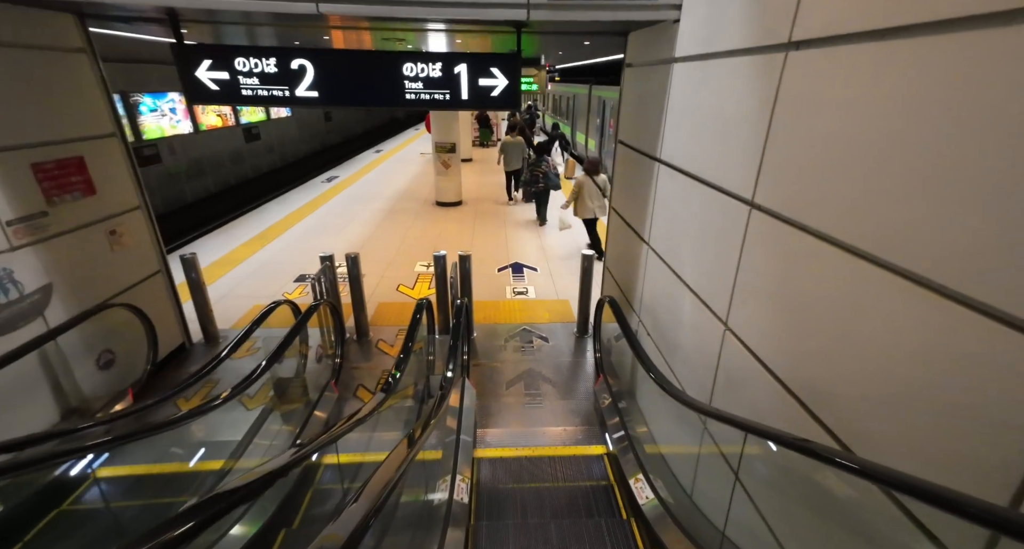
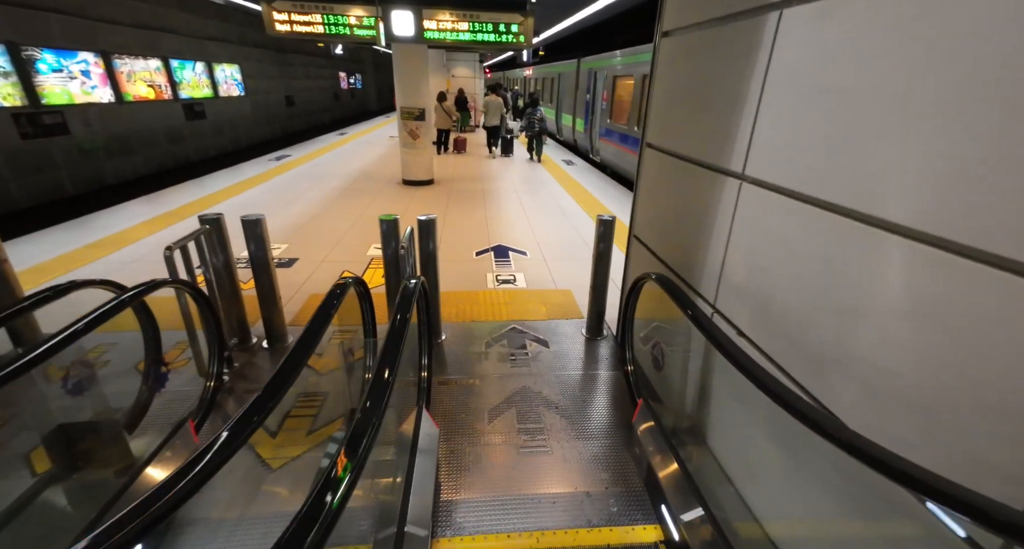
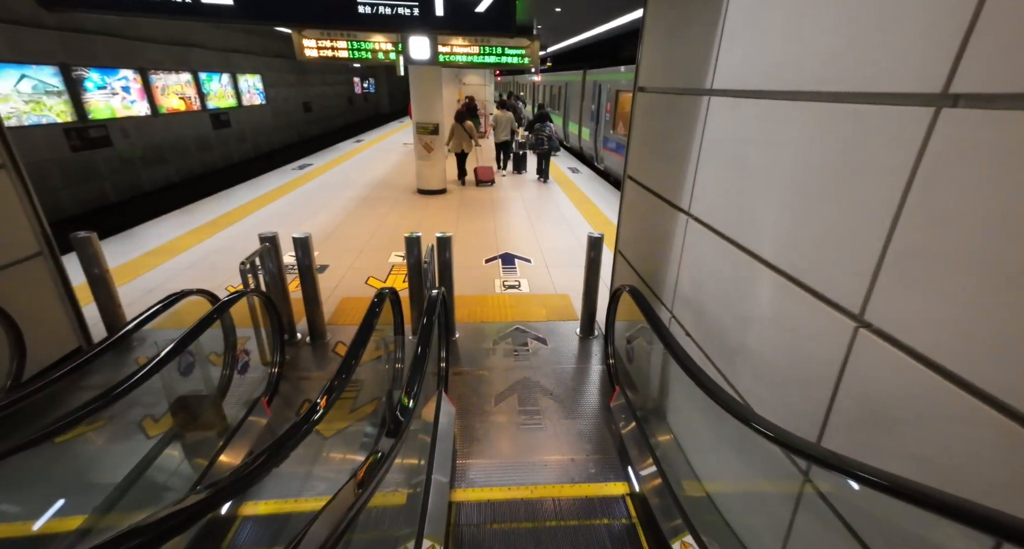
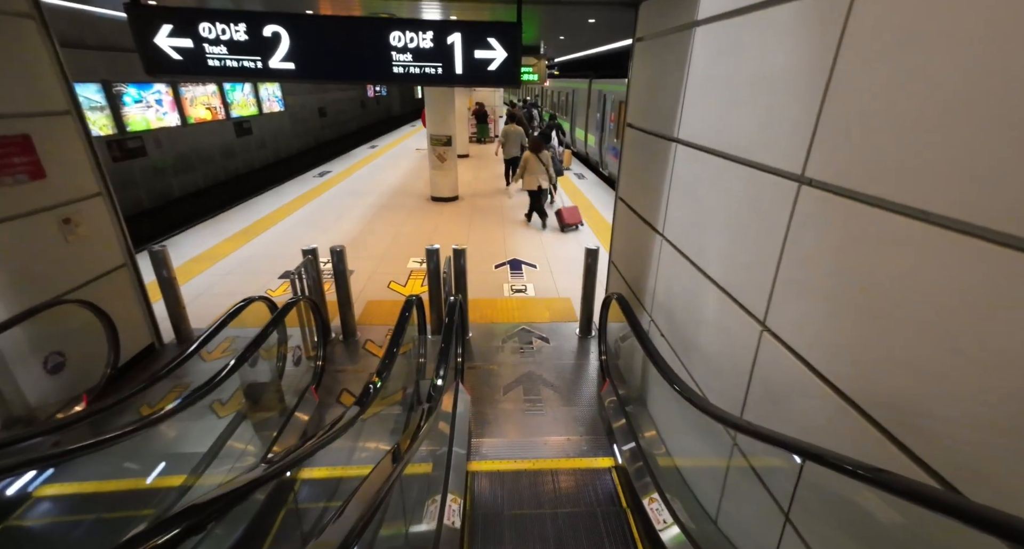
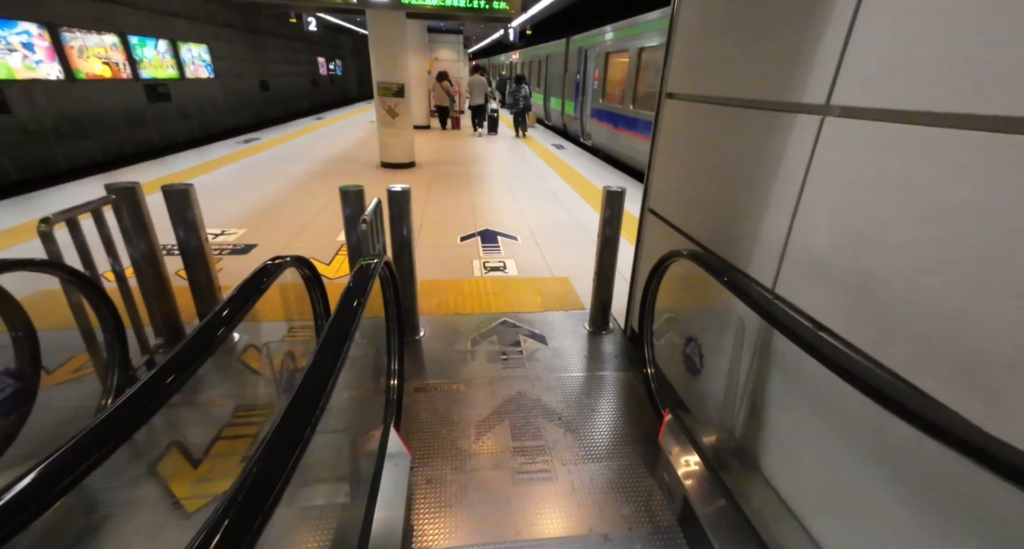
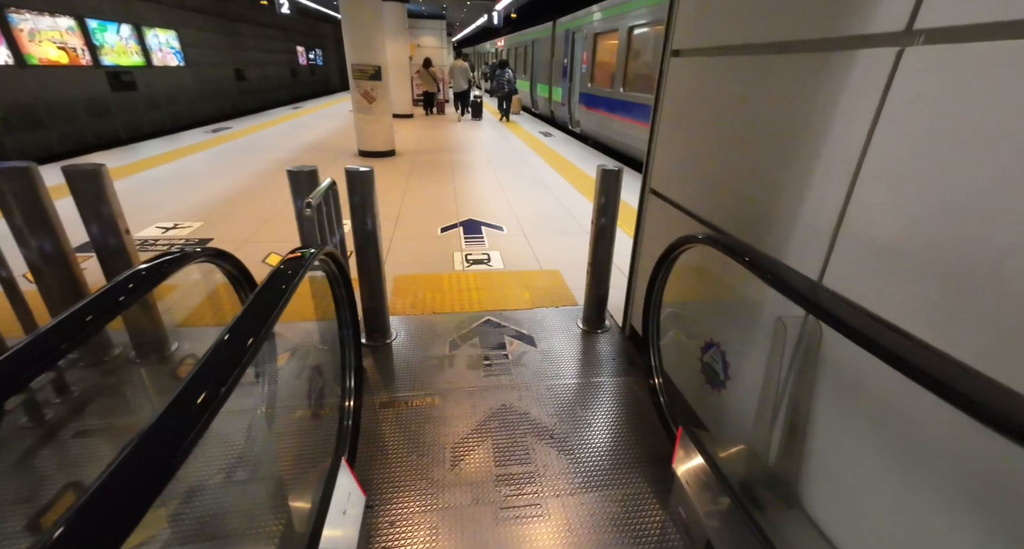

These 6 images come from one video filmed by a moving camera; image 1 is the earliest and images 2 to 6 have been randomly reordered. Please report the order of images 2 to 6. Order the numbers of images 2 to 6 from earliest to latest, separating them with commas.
4, 3, 2, 5, 6
